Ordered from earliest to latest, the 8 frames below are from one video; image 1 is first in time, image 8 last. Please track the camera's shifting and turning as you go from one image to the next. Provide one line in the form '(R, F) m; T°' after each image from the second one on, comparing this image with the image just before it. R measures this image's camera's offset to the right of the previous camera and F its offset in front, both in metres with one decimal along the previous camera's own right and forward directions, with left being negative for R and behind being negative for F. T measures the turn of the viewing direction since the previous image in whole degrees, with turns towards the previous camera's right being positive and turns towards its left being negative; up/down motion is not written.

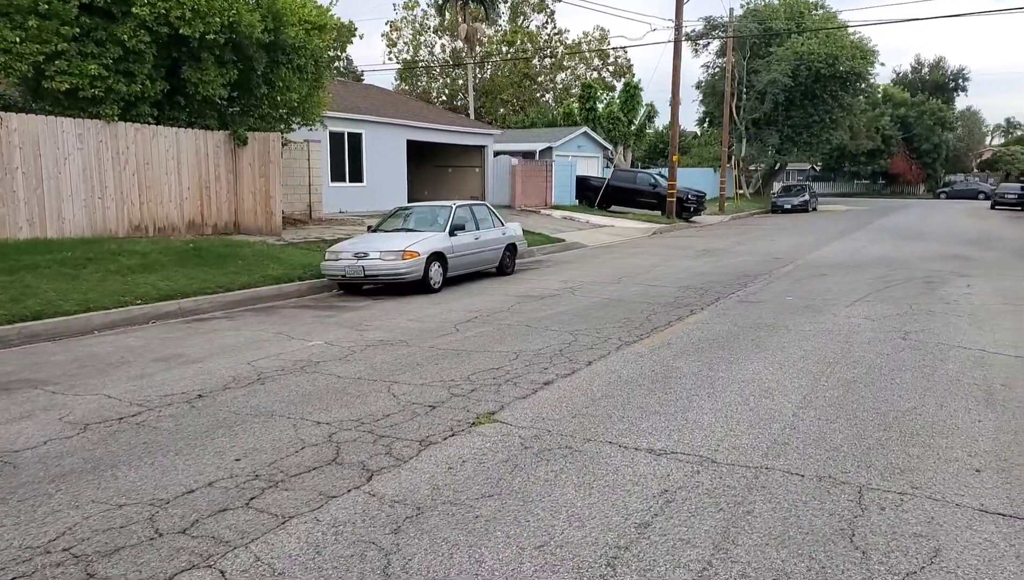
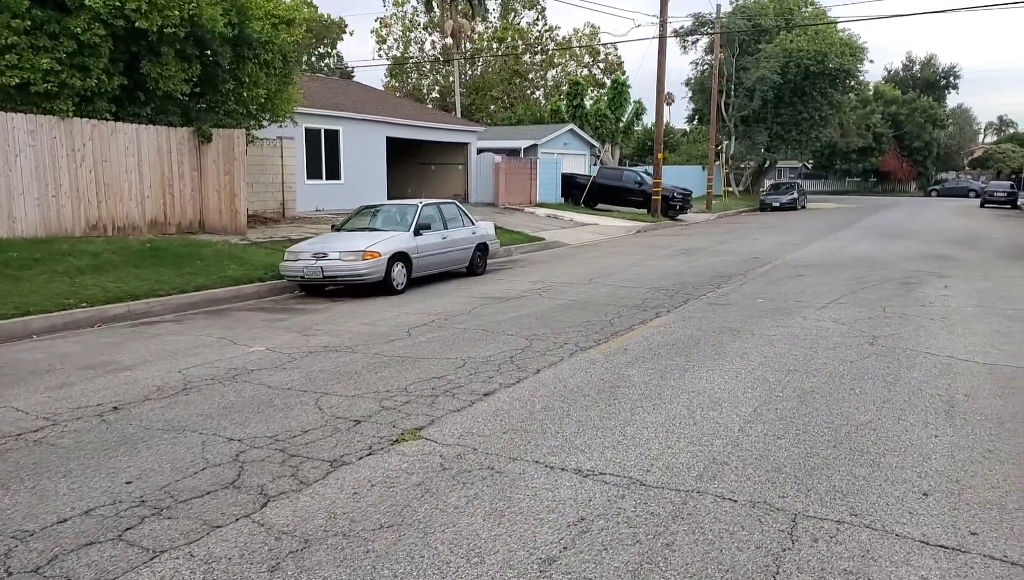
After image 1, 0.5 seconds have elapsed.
(+0.4, +0.3) m; 0°
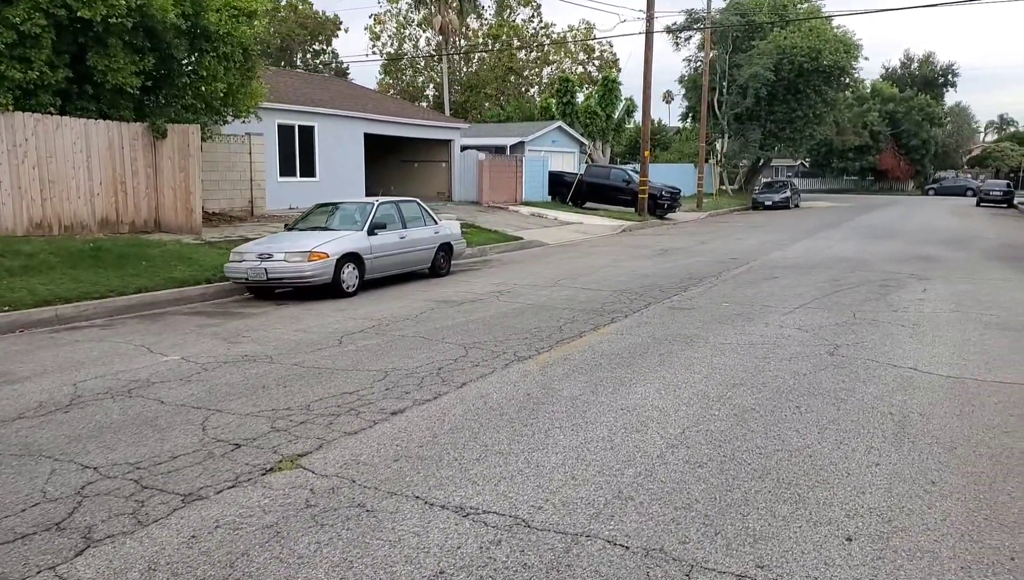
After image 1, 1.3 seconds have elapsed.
(+0.6, +0.5) m; 0°
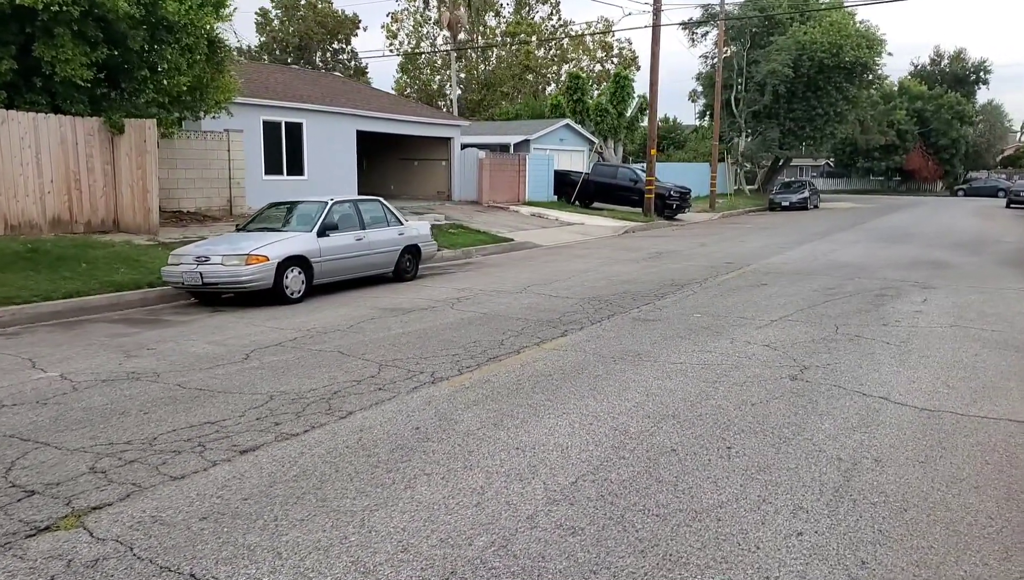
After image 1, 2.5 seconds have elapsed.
(+0.9, +0.9) m; -2°
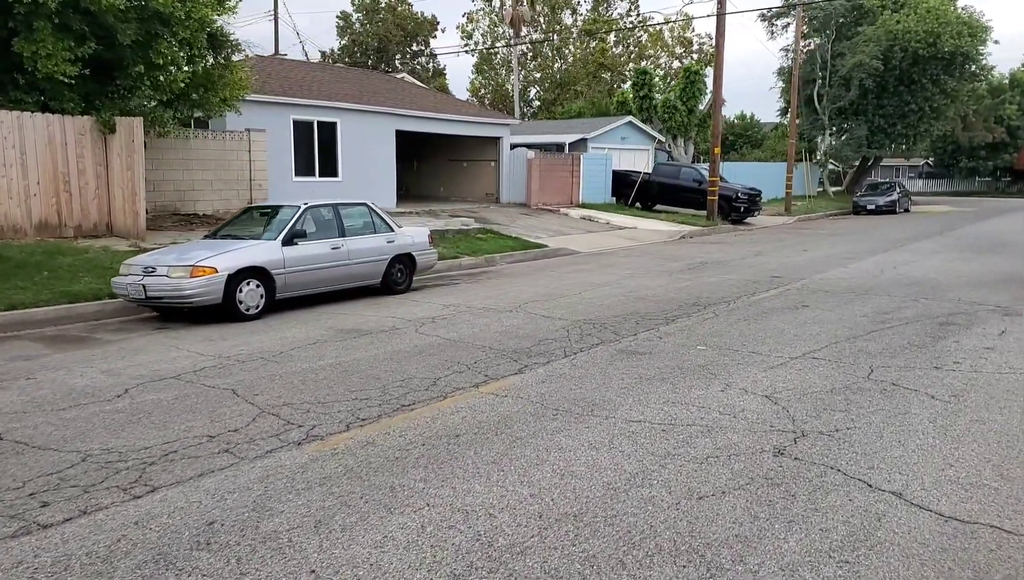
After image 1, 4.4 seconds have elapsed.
(+1.2, +1.5) m; -6°
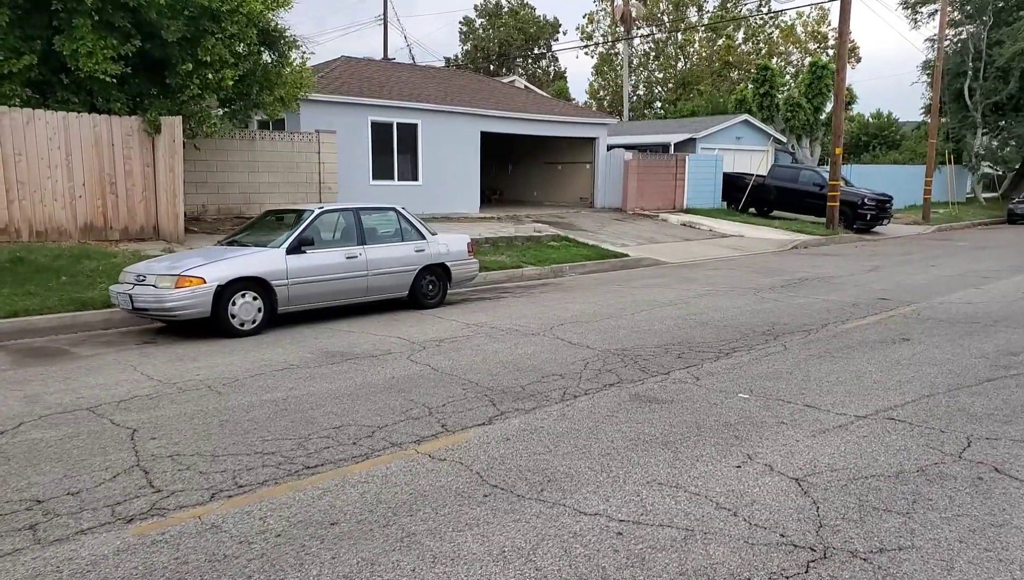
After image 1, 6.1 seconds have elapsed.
(+1.1, +1.5) m; -9°
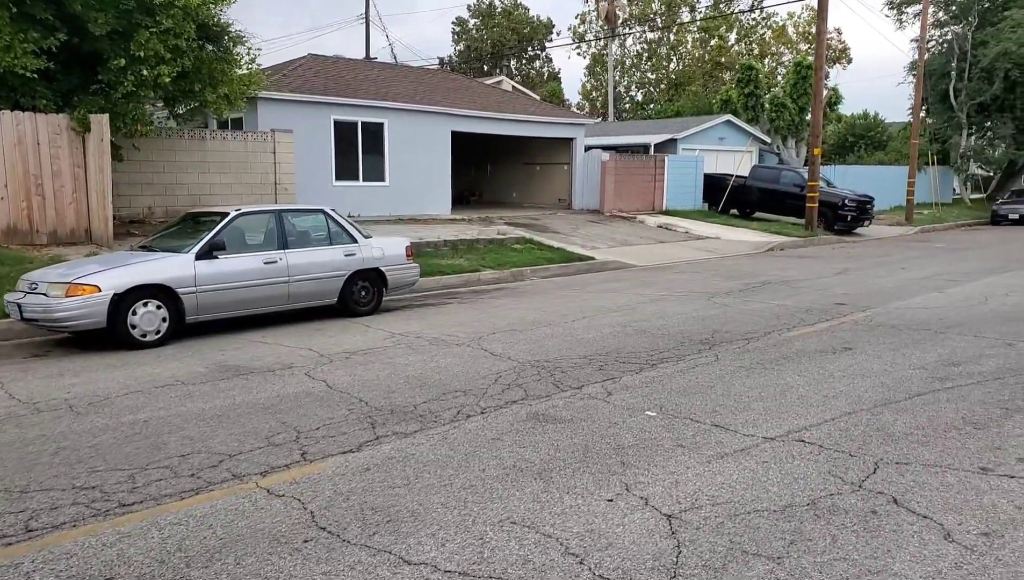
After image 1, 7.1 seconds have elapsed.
(+0.8, +0.5) m; 0°
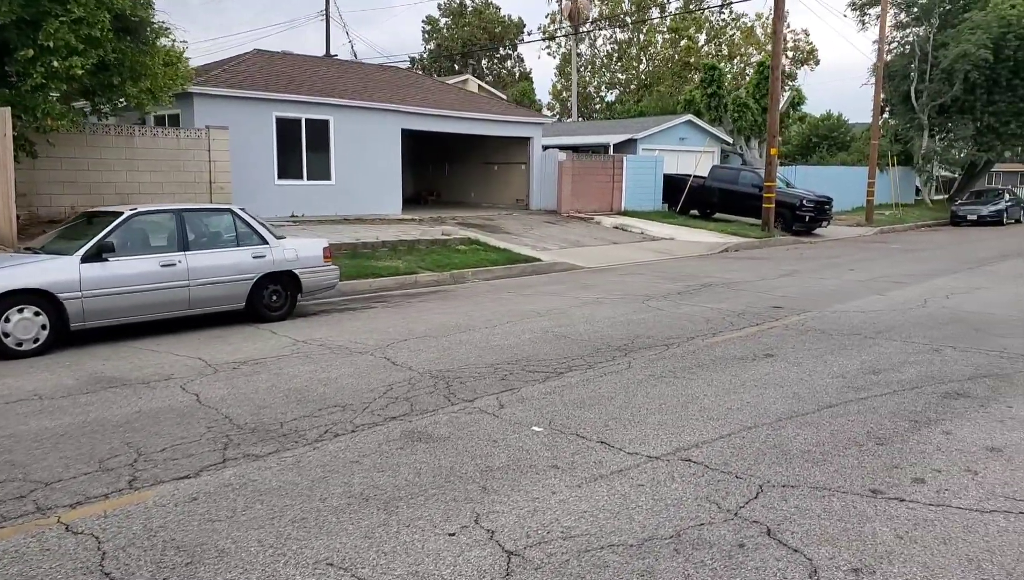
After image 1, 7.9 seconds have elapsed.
(+0.7, +0.4) m; +2°
